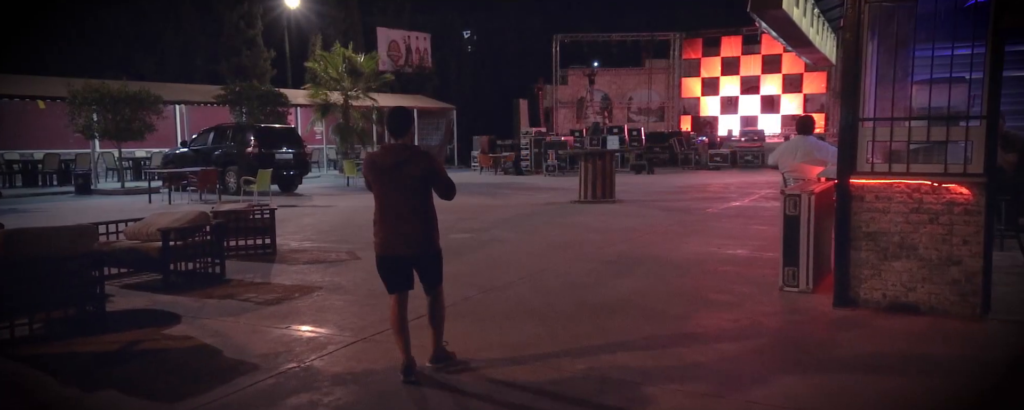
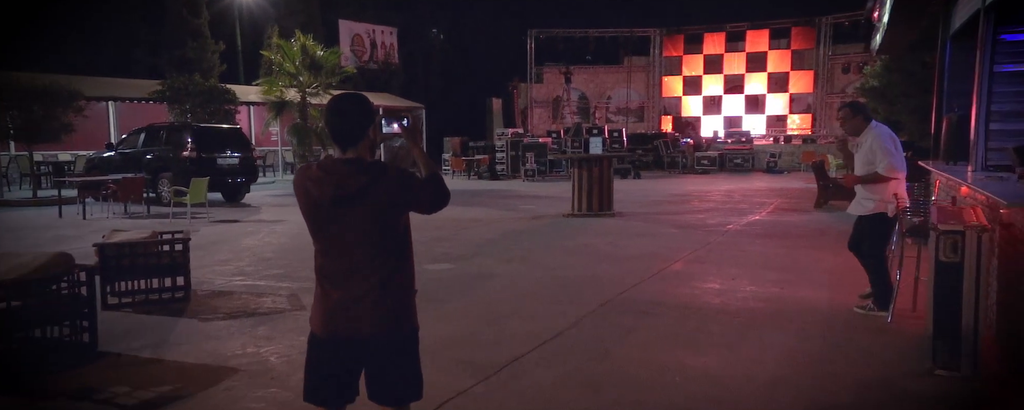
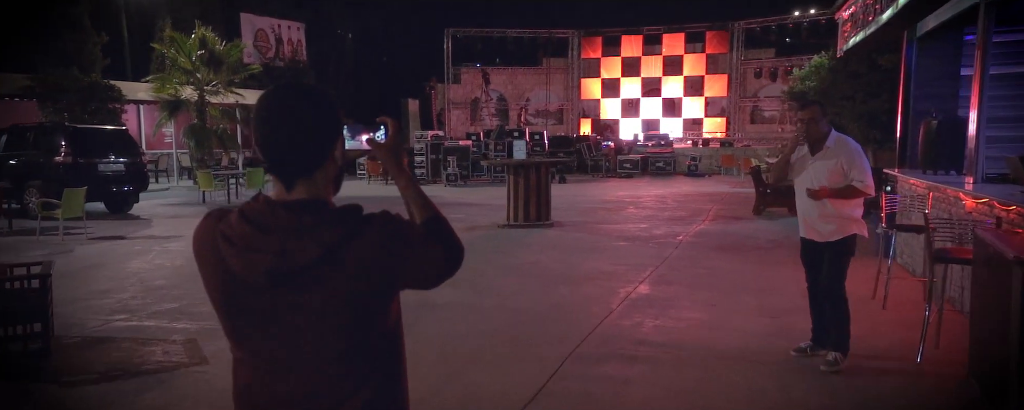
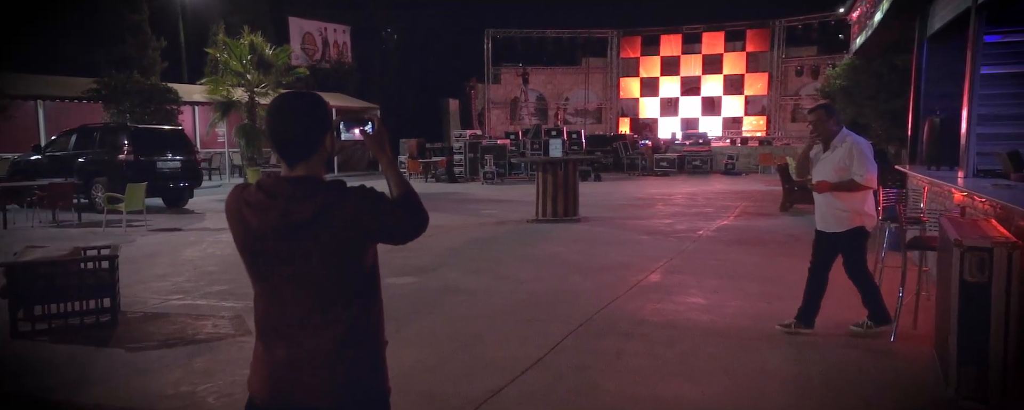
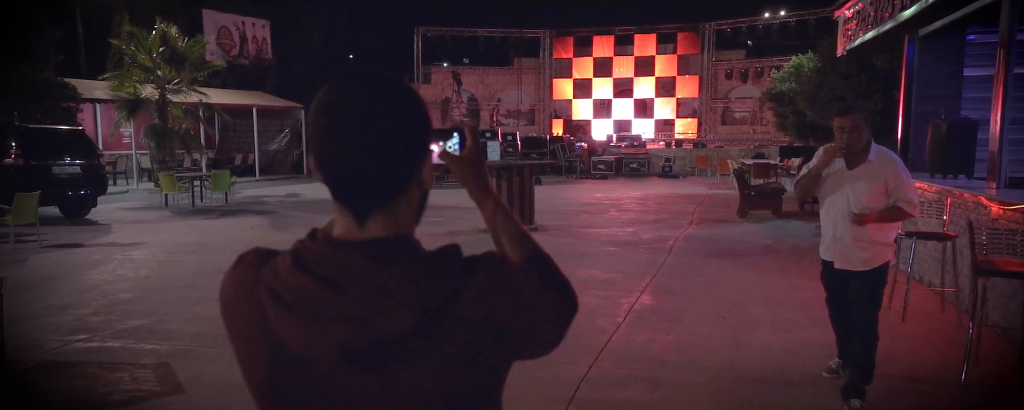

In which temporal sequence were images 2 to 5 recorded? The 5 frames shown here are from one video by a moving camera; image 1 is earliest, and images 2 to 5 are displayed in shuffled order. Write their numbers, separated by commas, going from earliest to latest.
2, 4, 3, 5
